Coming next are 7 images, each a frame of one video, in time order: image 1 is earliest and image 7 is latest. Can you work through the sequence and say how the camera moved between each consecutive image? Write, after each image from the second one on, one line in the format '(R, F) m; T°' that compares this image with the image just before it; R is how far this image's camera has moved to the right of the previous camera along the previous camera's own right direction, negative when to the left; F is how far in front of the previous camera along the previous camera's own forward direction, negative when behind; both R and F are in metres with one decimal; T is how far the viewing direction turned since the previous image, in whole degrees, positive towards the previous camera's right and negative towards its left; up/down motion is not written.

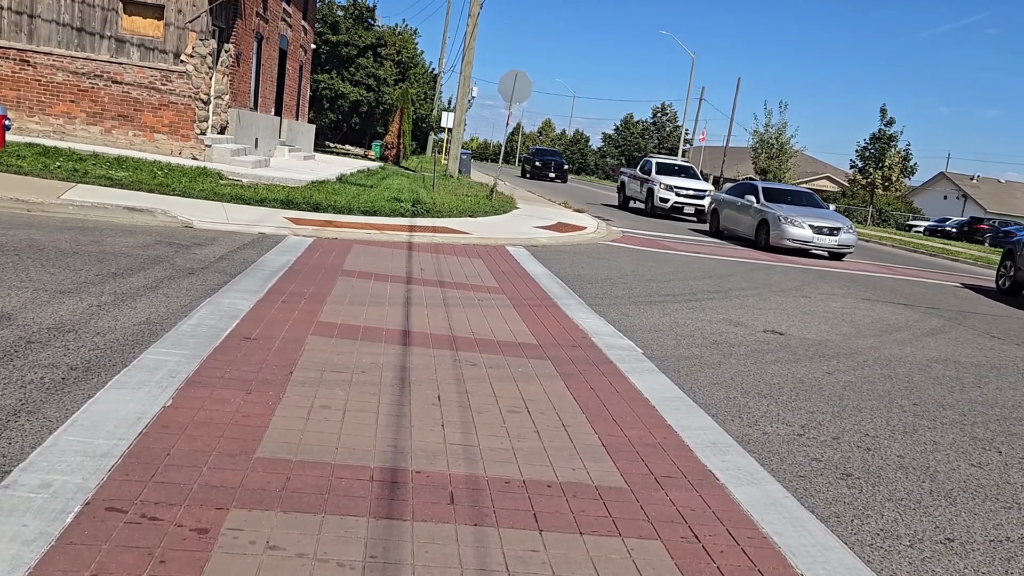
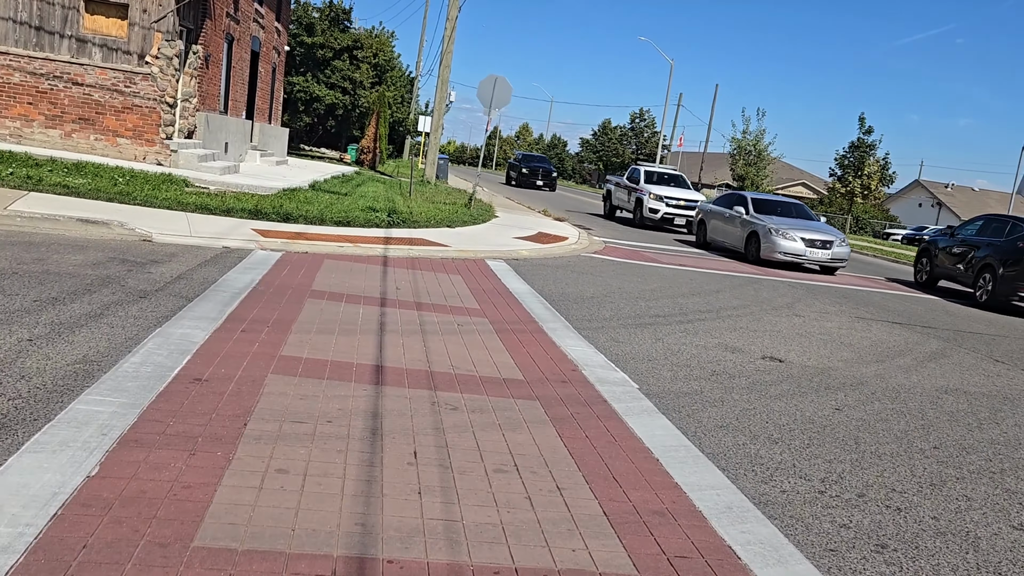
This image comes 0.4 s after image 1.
(-0.1, +0.6) m; +2°
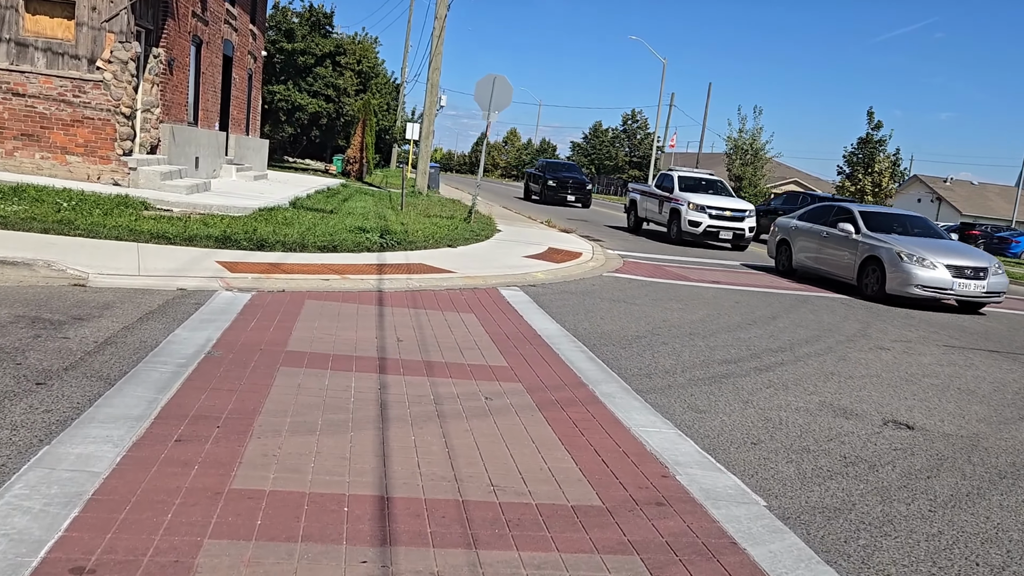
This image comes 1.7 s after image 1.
(-0.3, +1.9) m; +1°
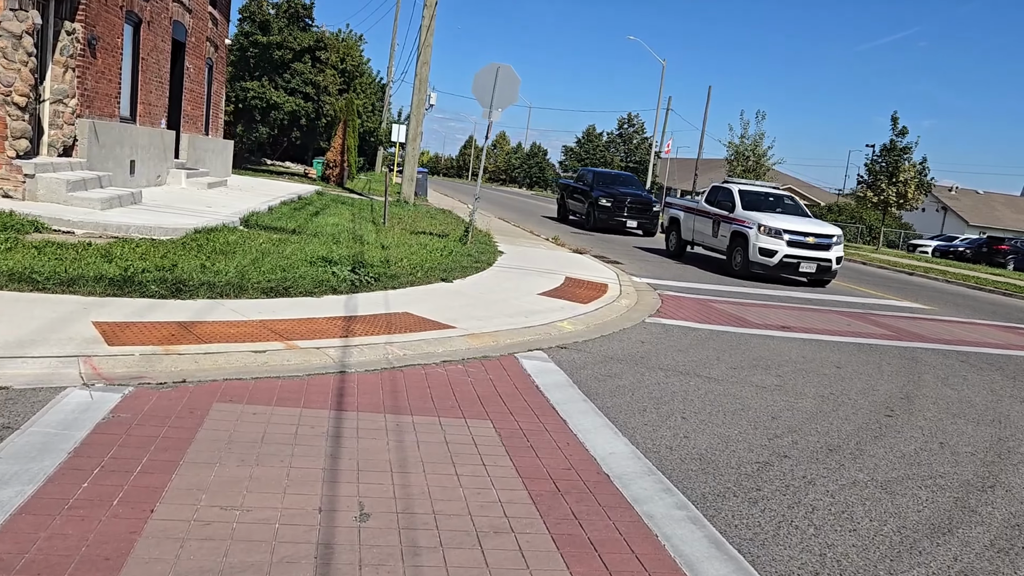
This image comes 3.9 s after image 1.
(-0.3, +3.1) m; +1°
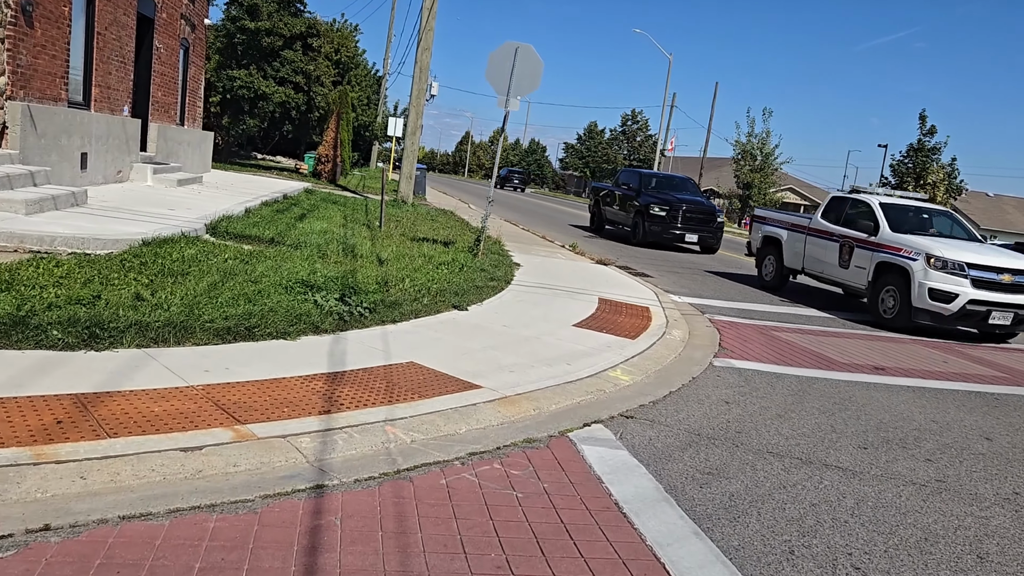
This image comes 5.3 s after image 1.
(-0.4, +2.1) m; 0°
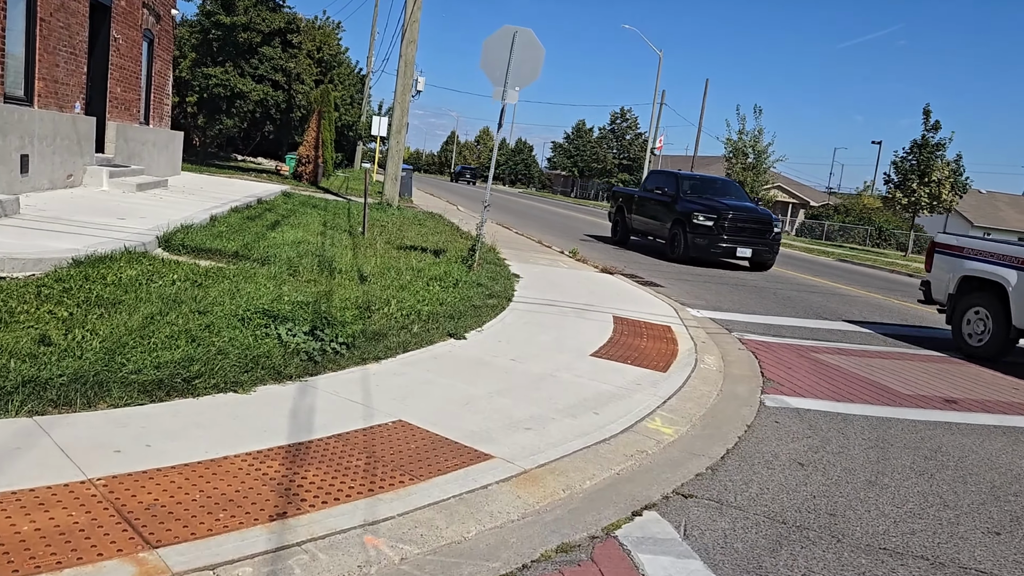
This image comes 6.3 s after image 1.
(-0.2, +1.4) m; +1°
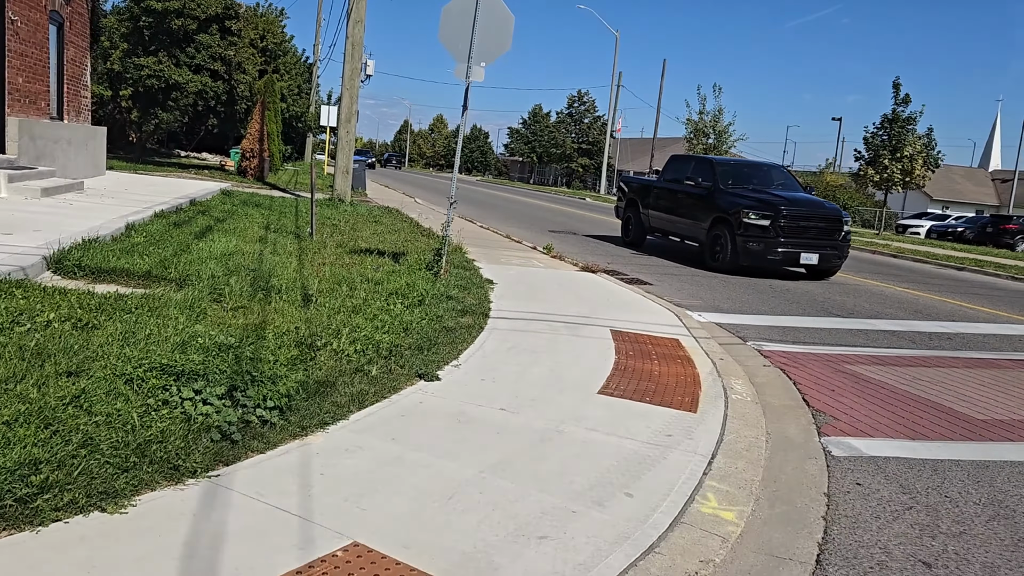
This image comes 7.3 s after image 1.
(-0.2, +1.5) m; +3°
